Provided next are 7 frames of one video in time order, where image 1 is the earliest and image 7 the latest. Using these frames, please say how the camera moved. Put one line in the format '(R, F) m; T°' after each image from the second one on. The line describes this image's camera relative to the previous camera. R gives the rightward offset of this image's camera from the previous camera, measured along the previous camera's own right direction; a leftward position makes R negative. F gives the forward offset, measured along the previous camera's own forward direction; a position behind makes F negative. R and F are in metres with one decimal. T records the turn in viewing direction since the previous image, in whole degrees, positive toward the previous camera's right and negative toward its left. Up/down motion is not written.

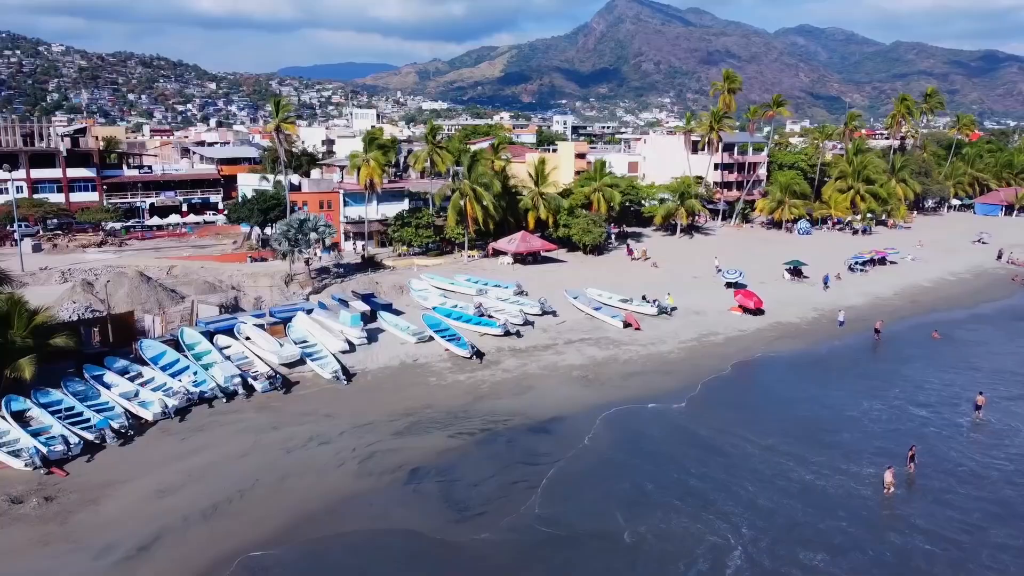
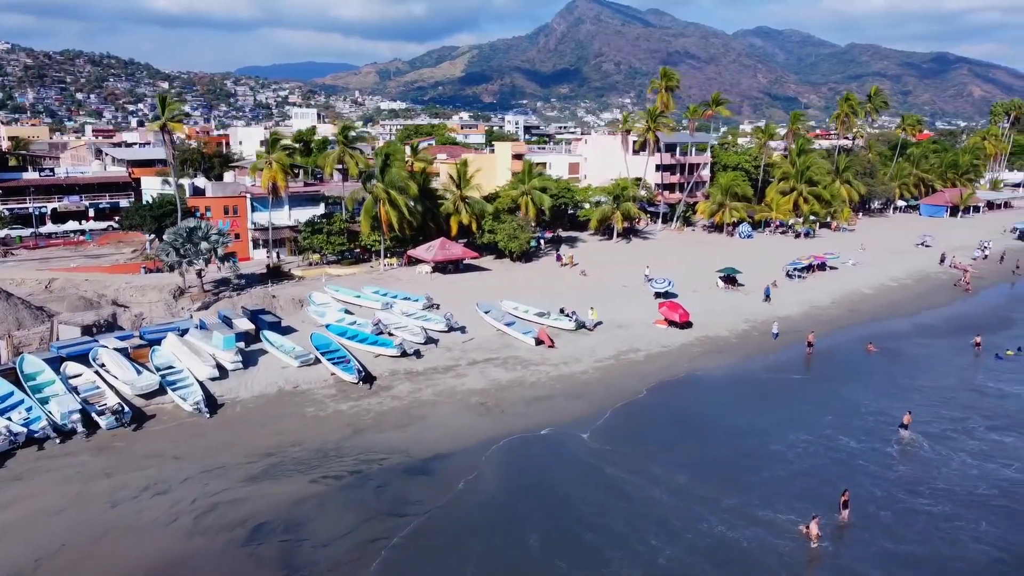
(+2.9, +3.5) m; +2°
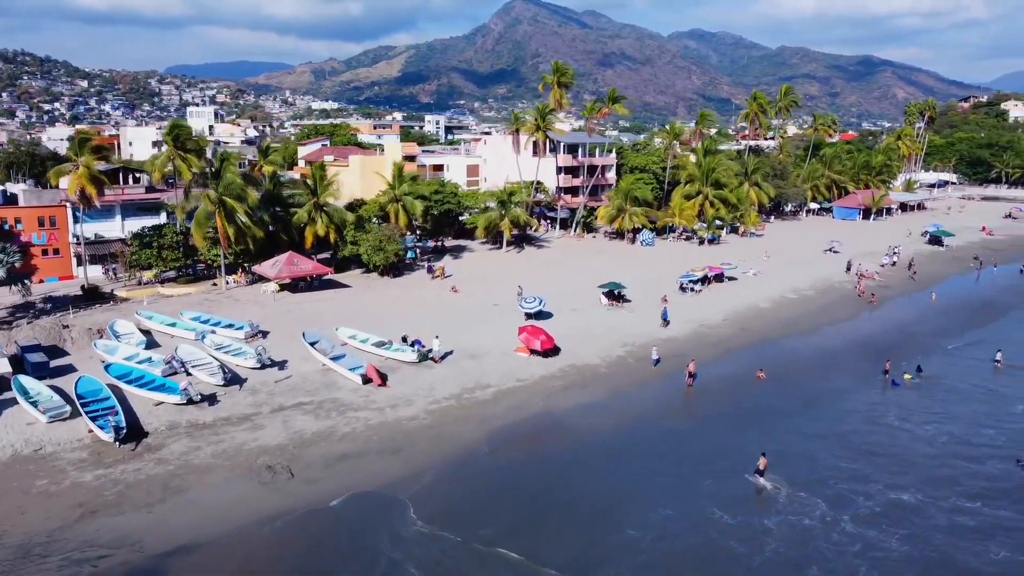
(+4.6, +5.5) m; +4°
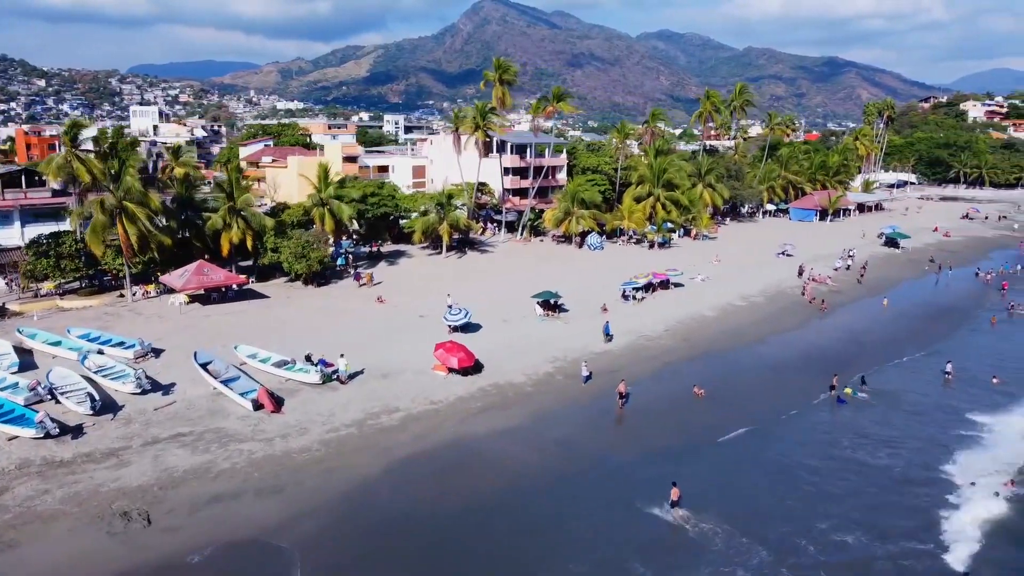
(+2.2, +2.8) m; +2°
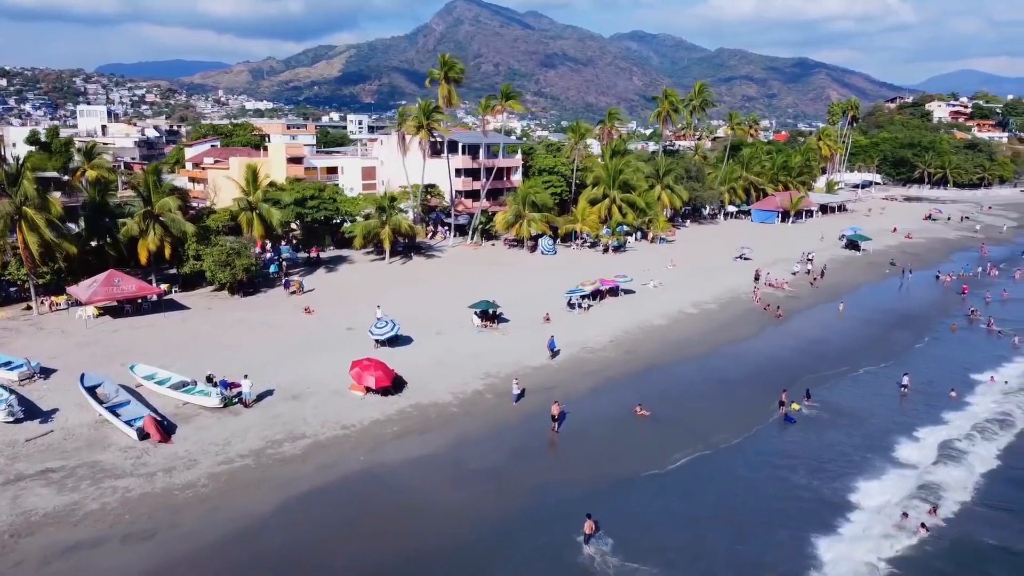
(+1.9, +2.4) m; +2°
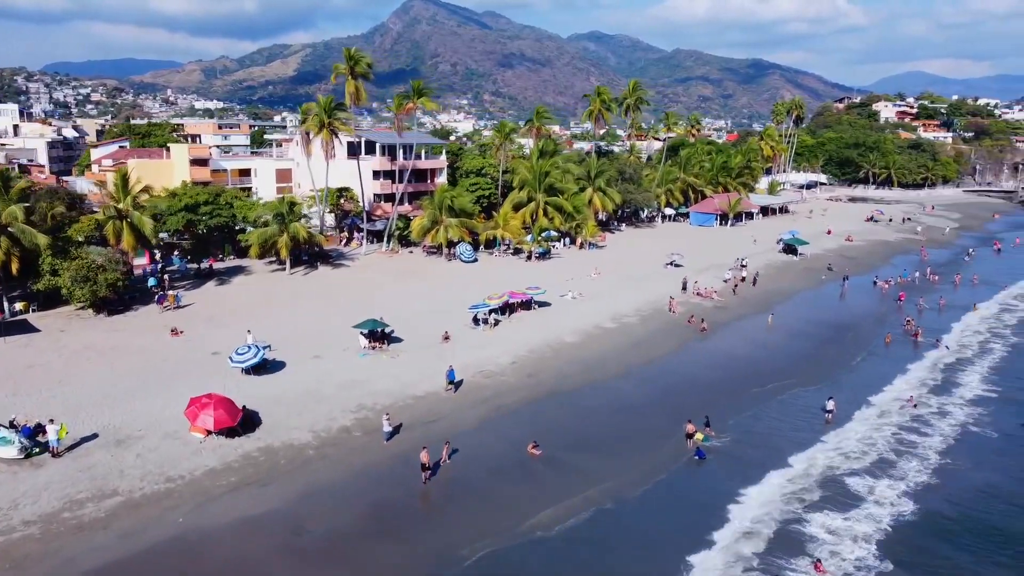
(+3.1, +3.8) m; +3°
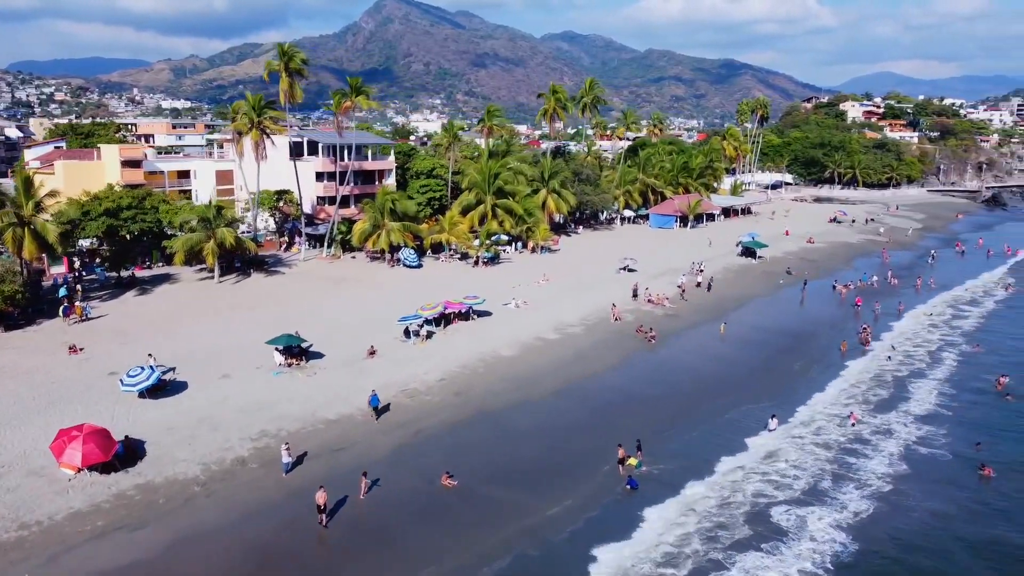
(+1.9, +2.4) m; +2°
